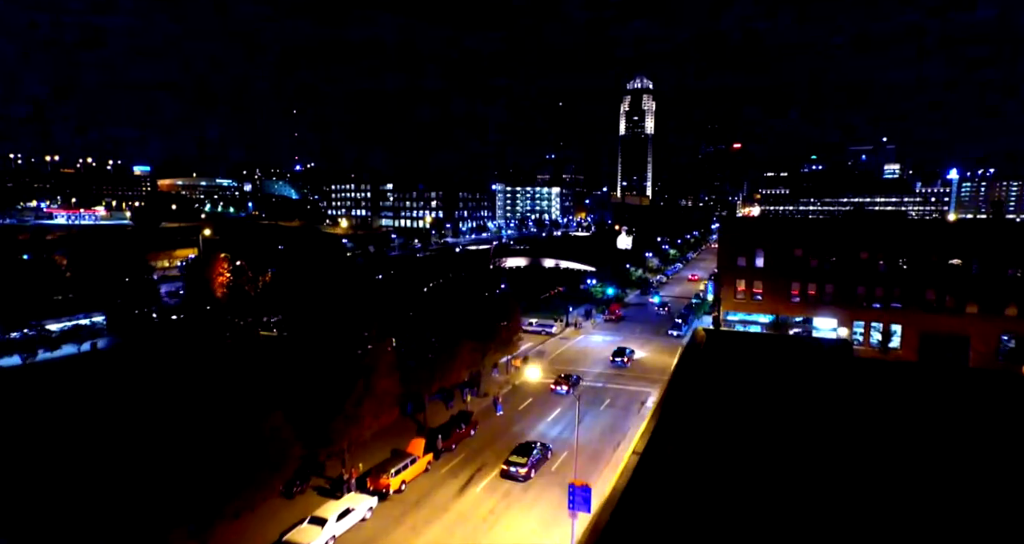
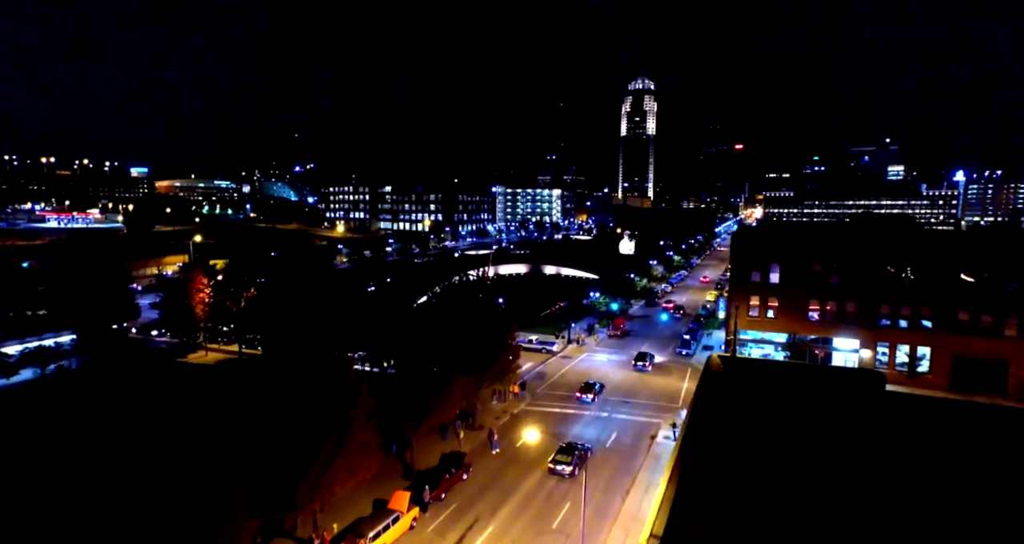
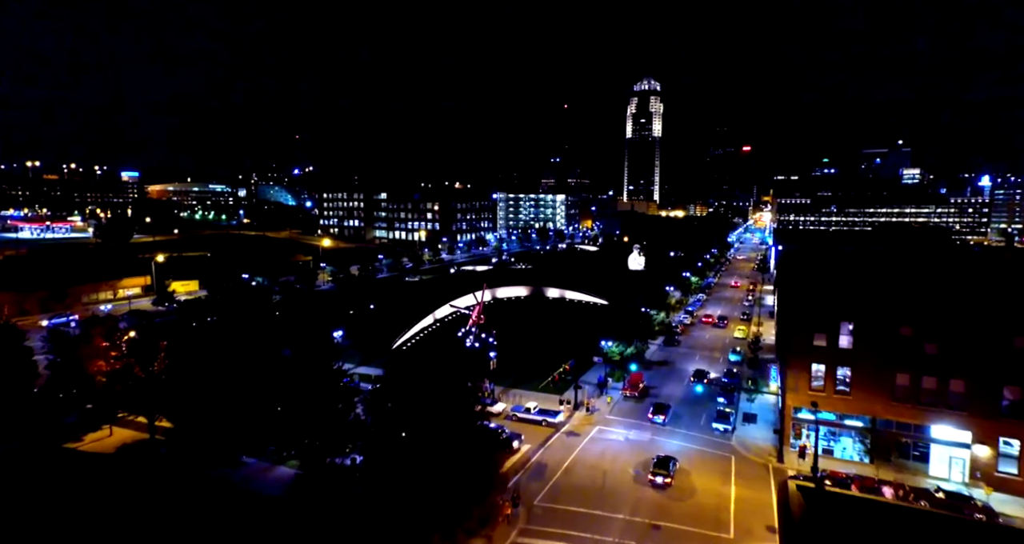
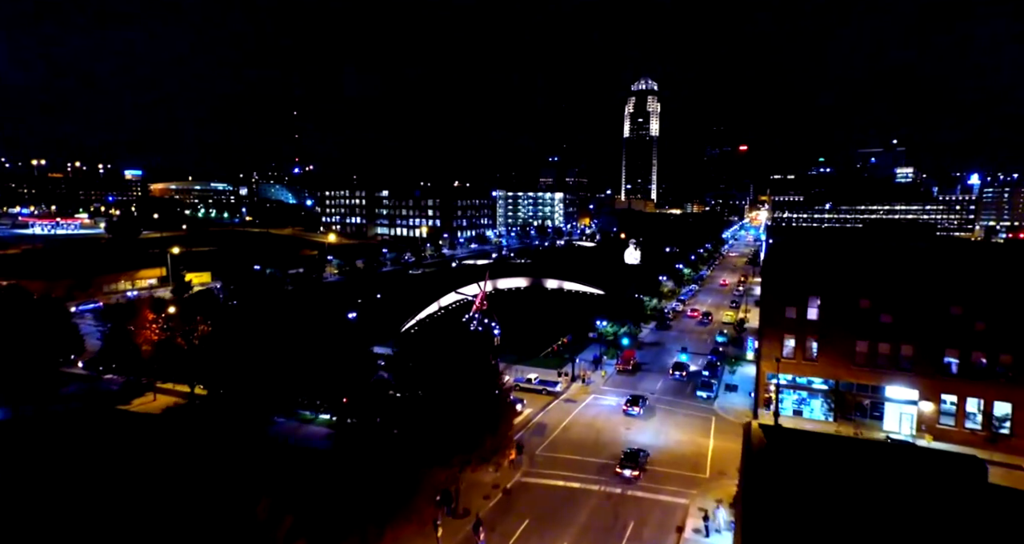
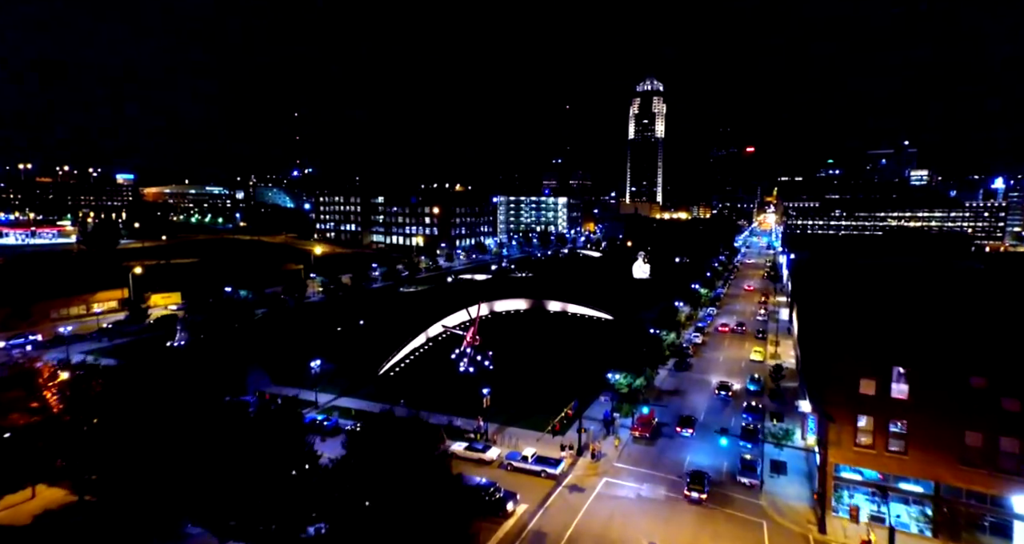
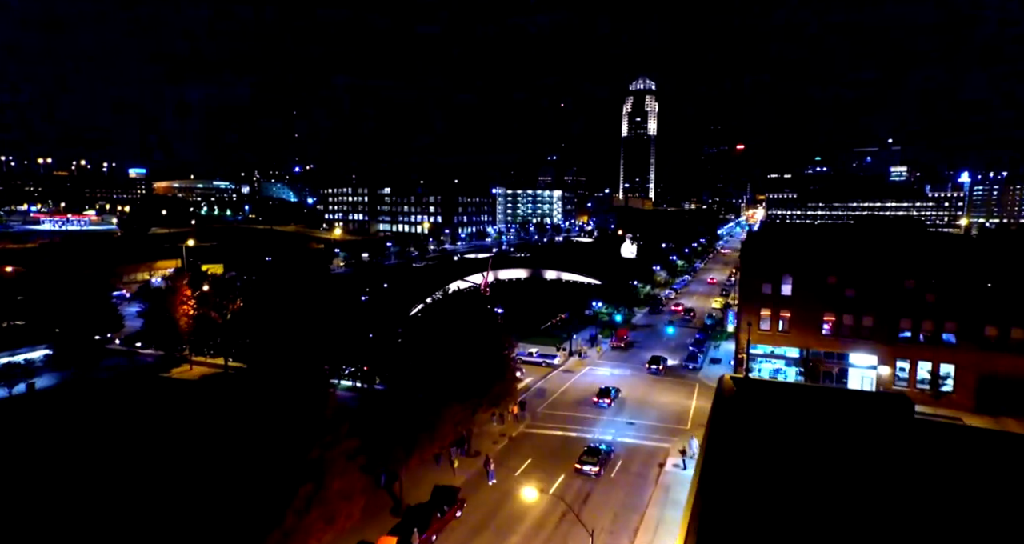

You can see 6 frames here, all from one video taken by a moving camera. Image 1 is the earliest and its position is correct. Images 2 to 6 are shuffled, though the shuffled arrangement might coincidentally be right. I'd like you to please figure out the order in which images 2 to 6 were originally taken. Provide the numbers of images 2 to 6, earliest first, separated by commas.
2, 6, 4, 3, 5
